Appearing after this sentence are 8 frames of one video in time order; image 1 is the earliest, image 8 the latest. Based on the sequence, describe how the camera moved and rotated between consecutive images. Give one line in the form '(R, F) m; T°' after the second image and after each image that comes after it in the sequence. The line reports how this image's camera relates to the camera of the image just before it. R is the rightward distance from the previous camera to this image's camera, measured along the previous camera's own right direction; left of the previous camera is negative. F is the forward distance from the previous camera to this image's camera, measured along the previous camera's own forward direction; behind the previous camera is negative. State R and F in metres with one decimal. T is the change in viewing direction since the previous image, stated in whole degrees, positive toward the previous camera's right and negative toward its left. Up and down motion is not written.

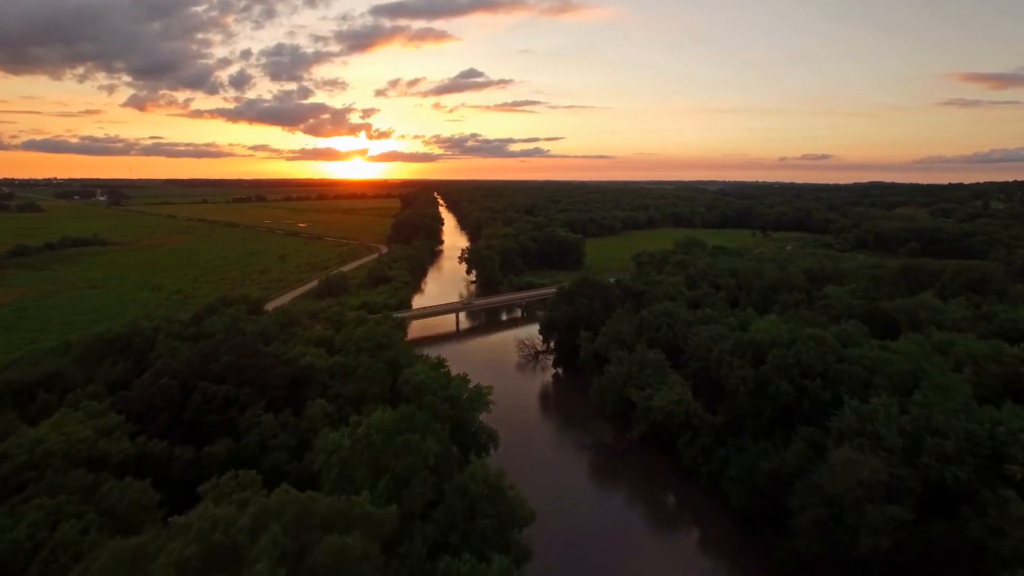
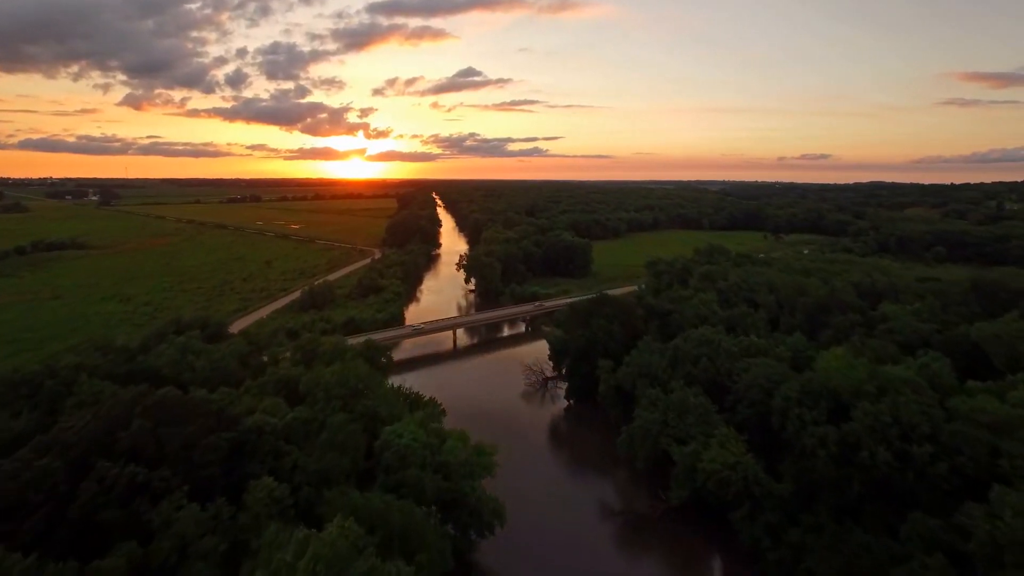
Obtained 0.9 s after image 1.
(-0.4, +5.0) m; 0°
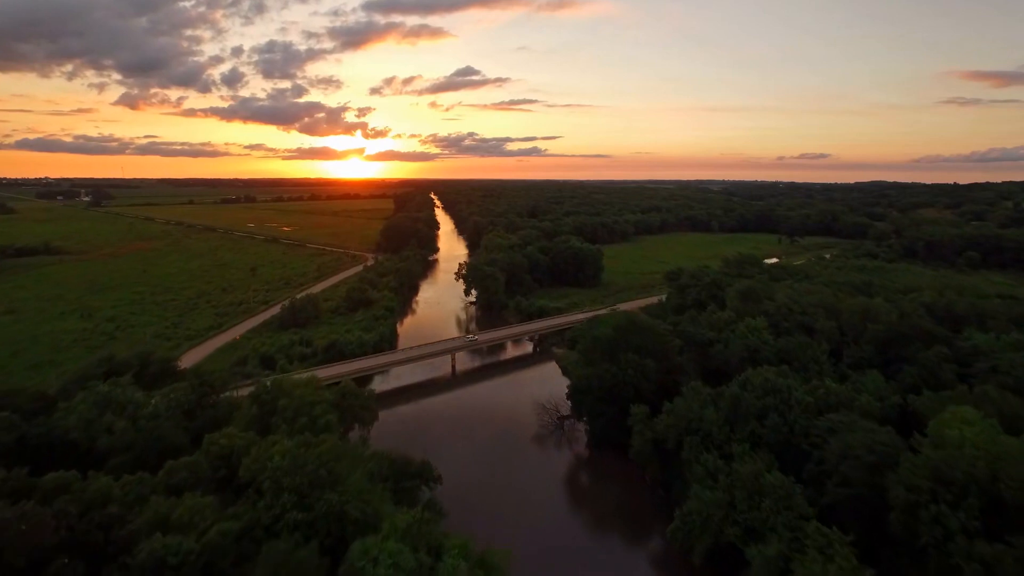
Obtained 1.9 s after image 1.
(-0.5, +5.3) m; 0°
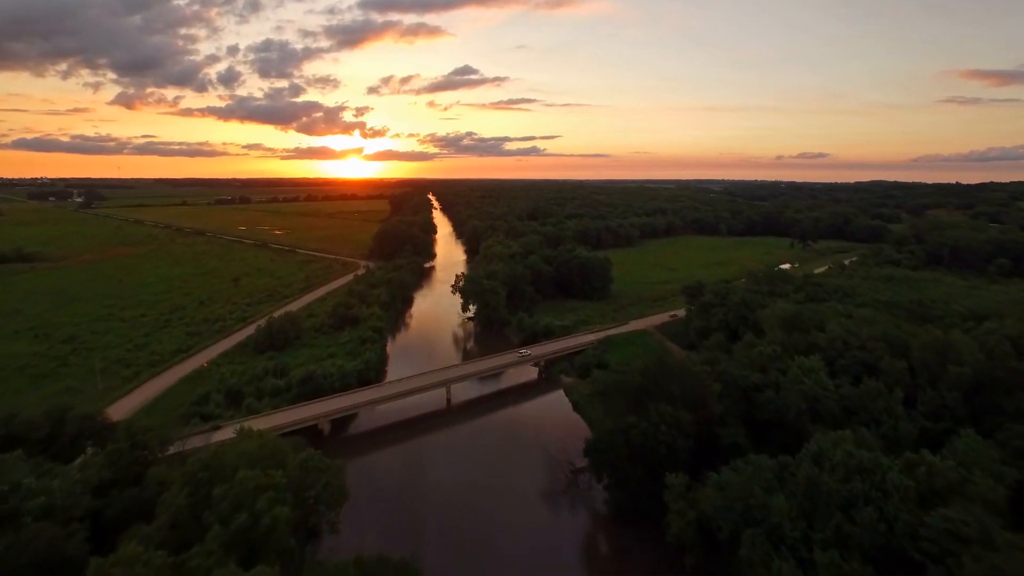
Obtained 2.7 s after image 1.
(-0.3, +4.6) m; 0°
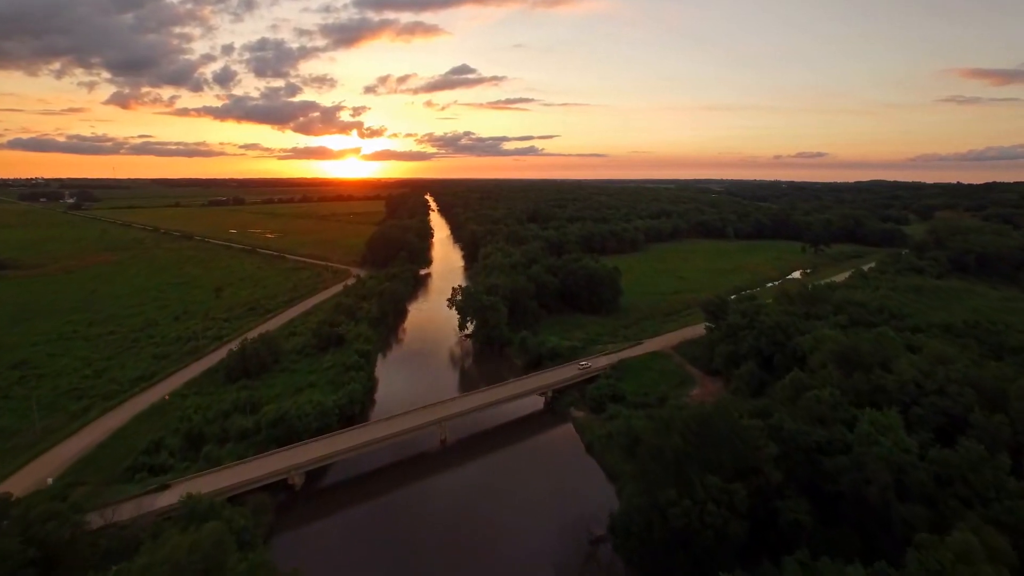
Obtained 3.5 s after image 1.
(-0.3, +4.3) m; 0°
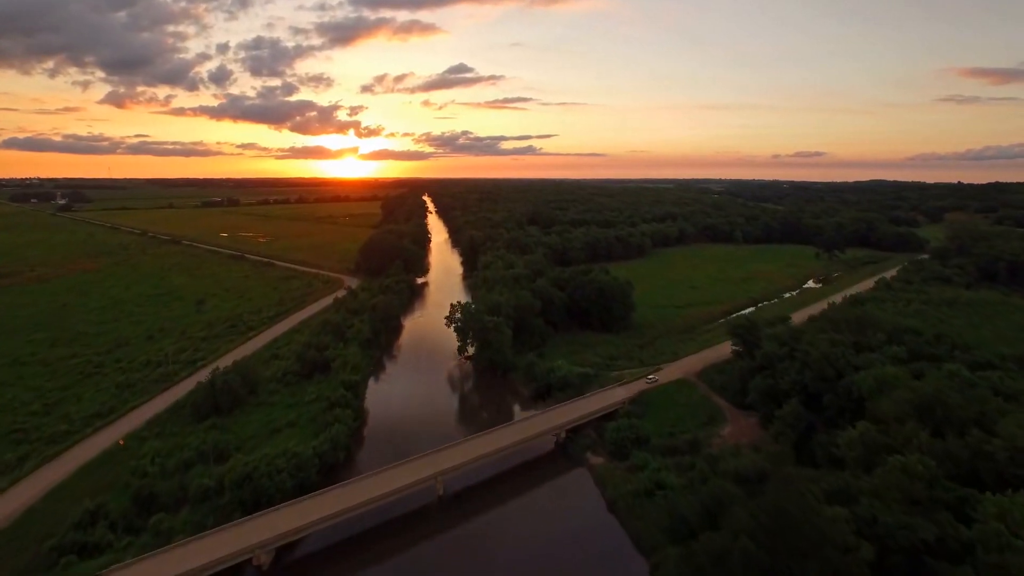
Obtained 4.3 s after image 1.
(-0.5, +4.2) m; 0°
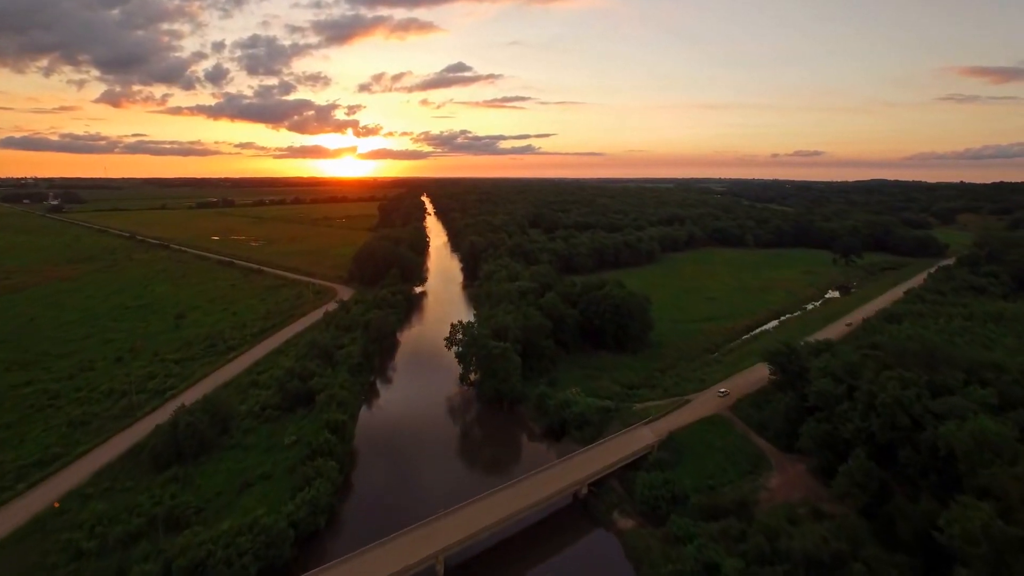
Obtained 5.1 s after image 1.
(-0.6, +4.4) m; 0°
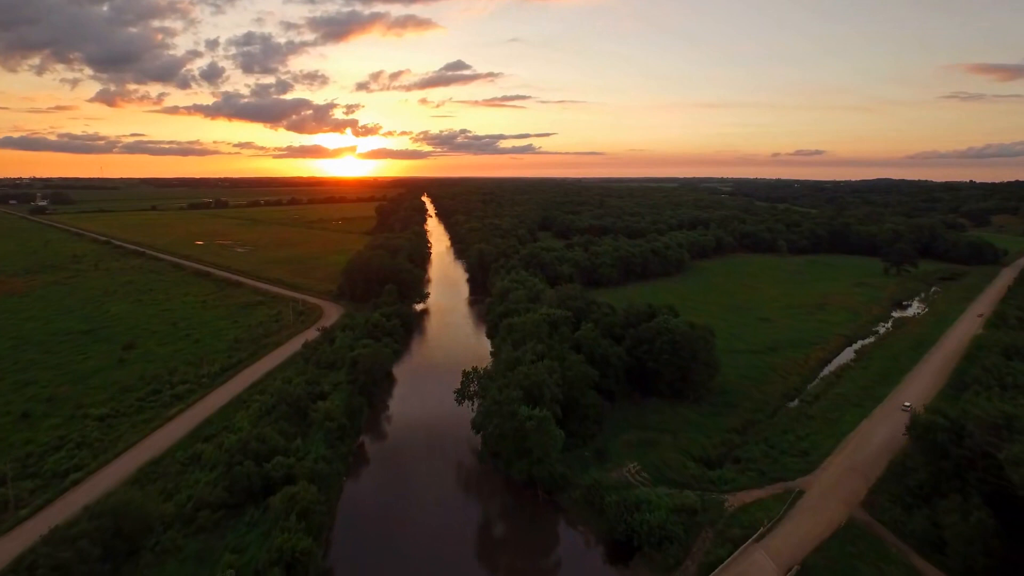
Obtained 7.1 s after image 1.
(-1.7, +9.9) m; 0°
